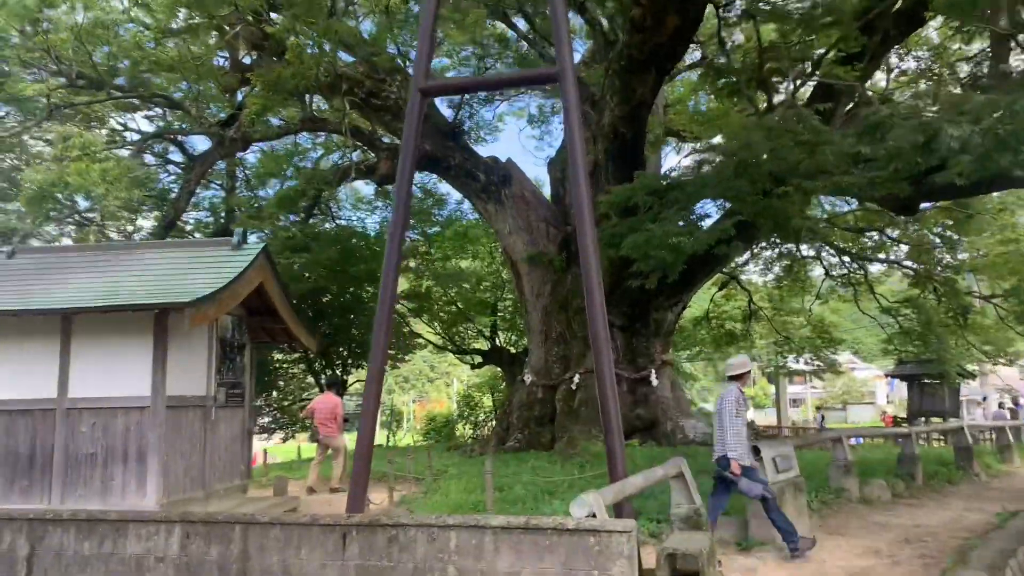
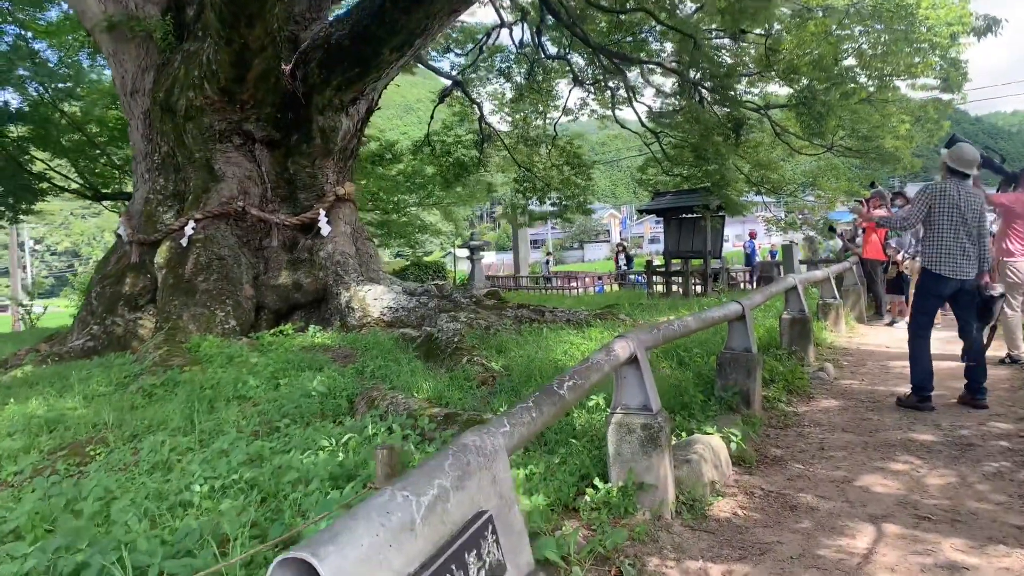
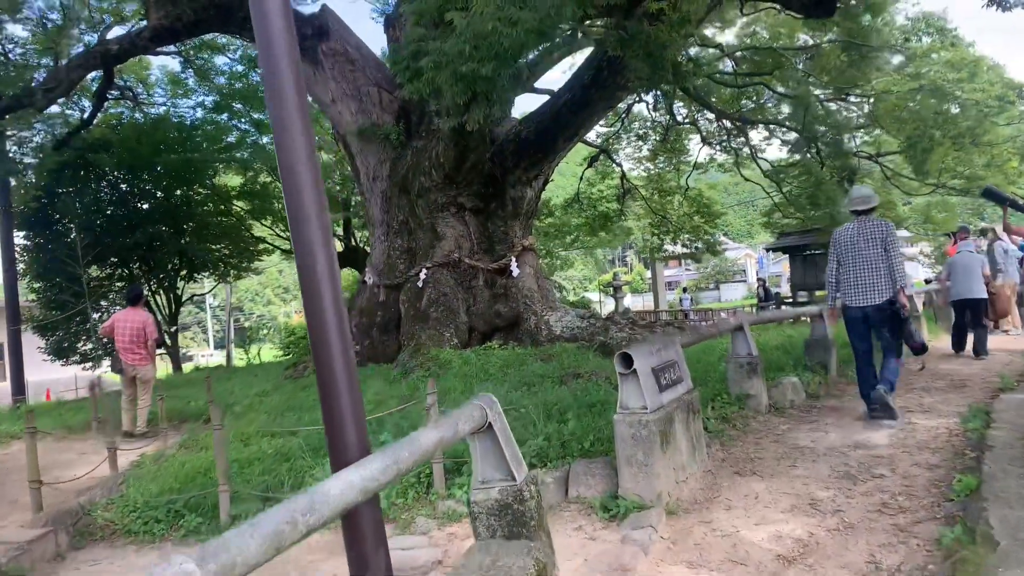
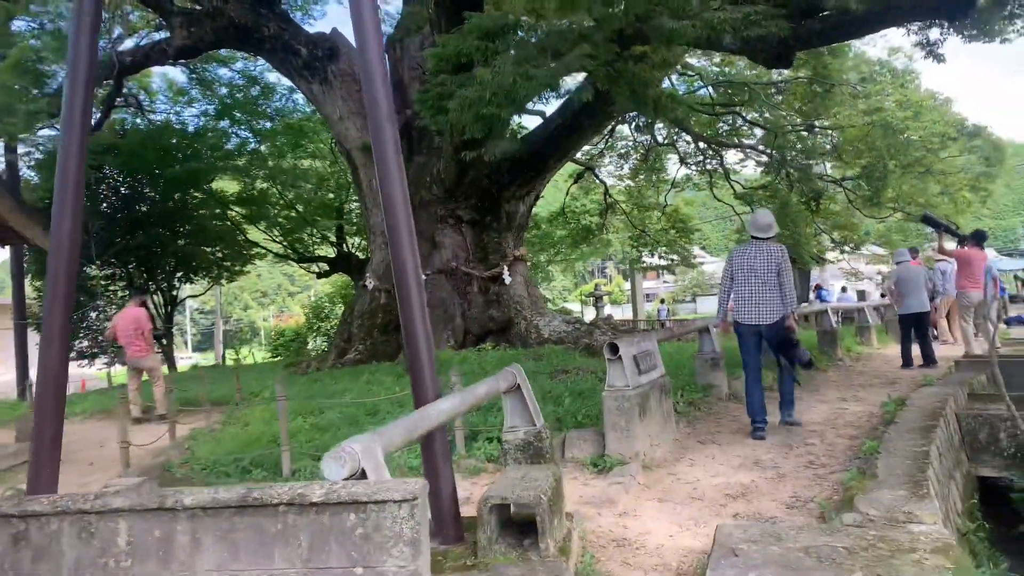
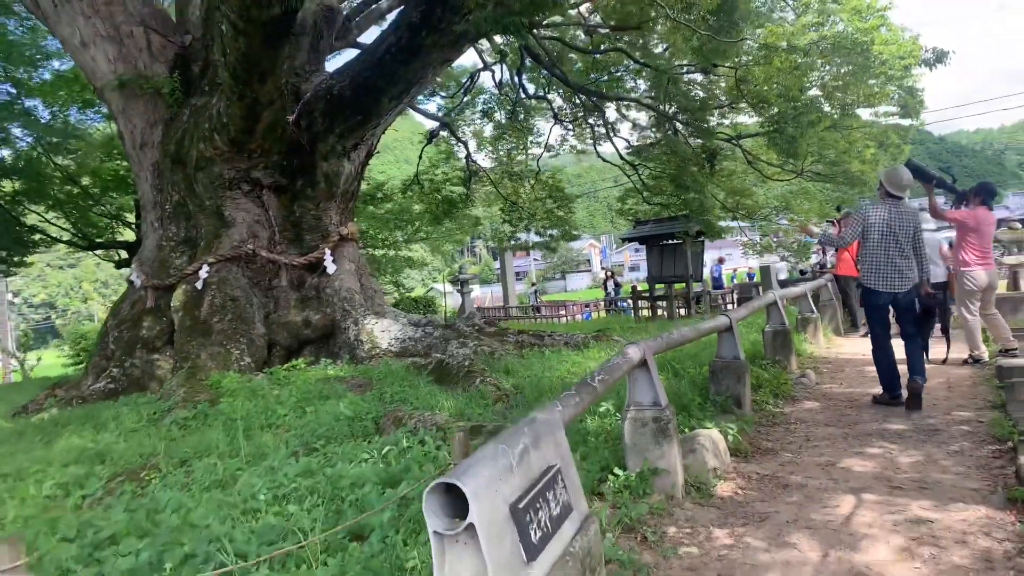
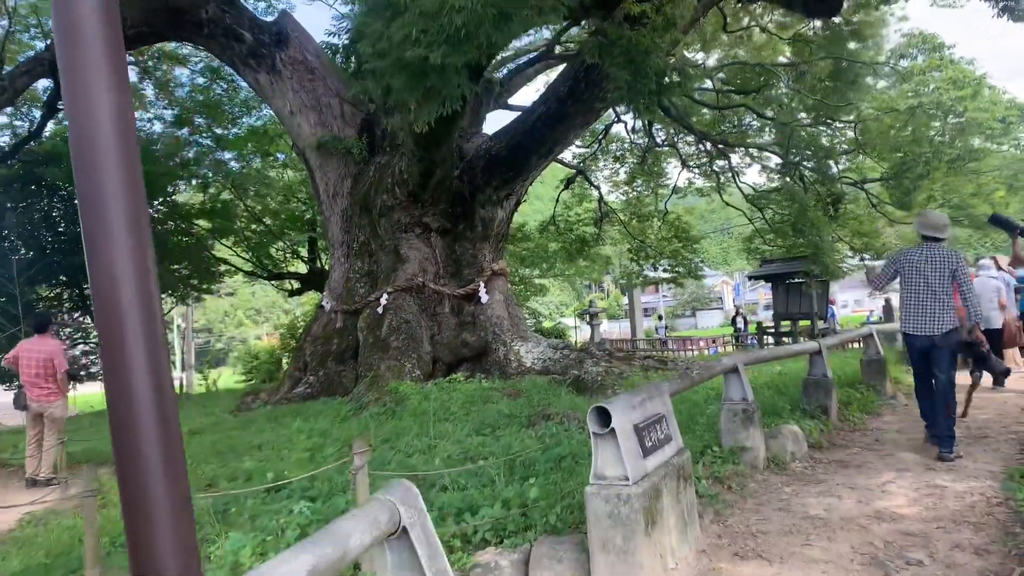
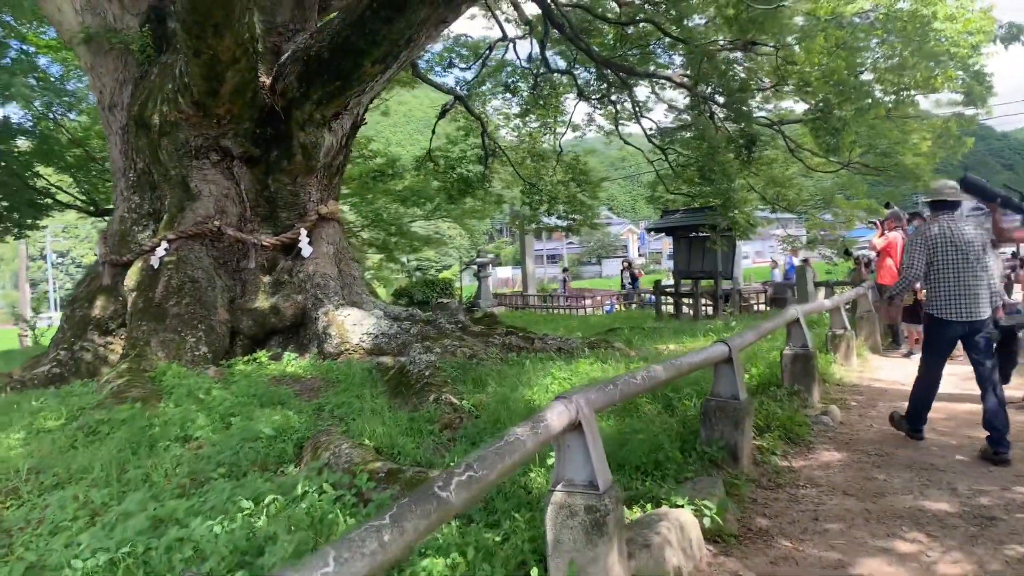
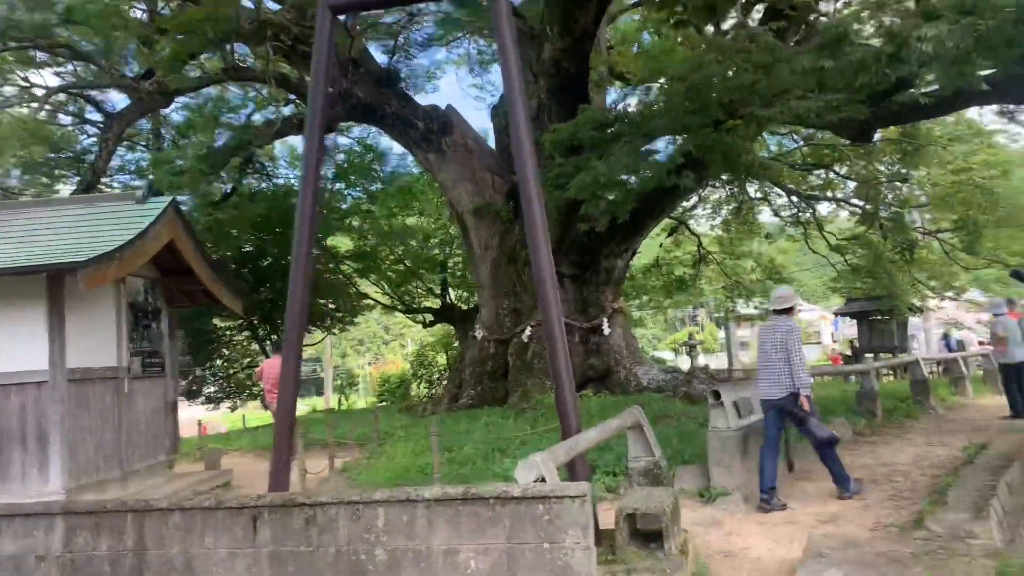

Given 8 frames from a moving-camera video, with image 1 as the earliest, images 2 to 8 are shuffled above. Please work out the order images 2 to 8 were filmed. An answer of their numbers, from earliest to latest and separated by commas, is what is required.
8, 4, 3, 6, 5, 2, 7
